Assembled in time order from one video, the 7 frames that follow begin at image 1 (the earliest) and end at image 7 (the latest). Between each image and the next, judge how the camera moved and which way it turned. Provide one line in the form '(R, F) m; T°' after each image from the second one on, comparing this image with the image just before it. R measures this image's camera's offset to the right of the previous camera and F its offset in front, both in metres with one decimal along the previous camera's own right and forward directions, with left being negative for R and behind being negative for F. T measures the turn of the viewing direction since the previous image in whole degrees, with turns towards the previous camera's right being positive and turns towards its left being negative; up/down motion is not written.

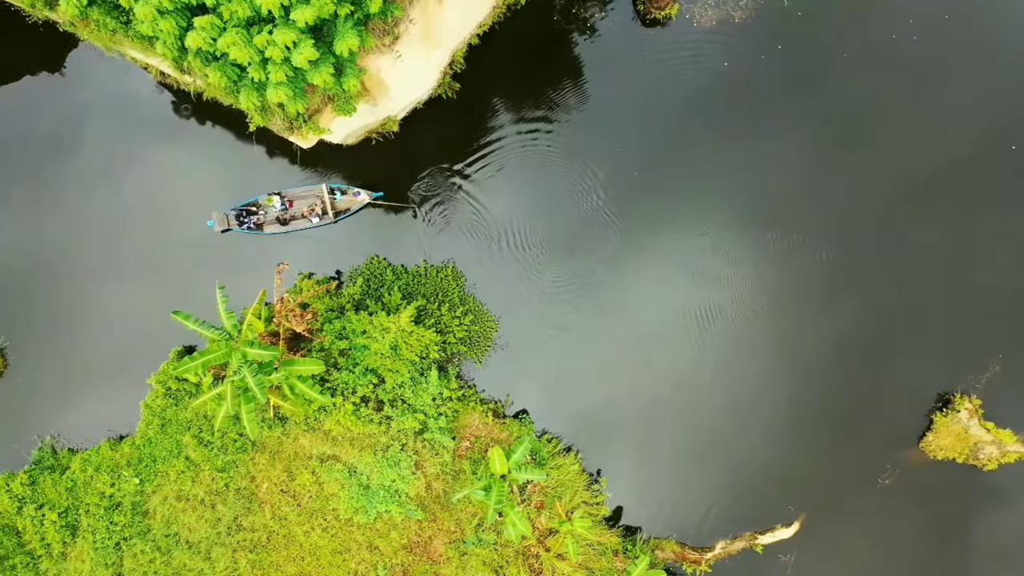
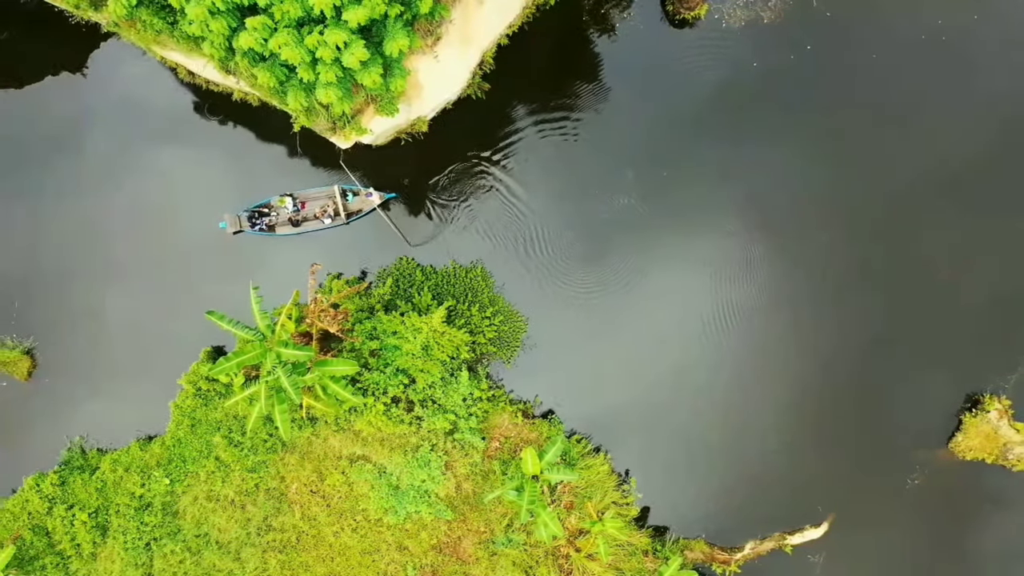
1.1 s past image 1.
(-0.6, 0.0) m; 0°
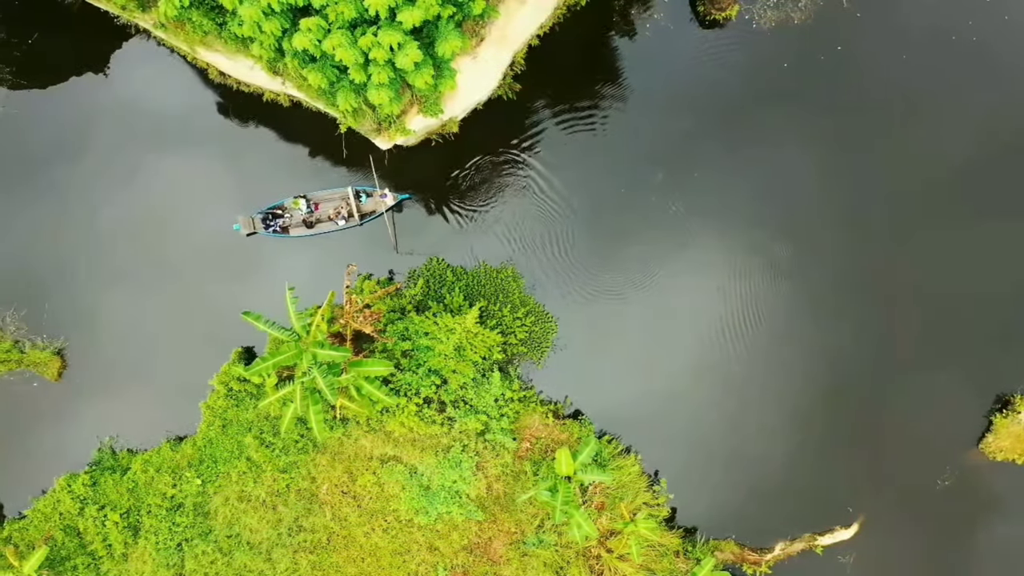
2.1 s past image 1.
(-0.6, 0.0) m; 0°
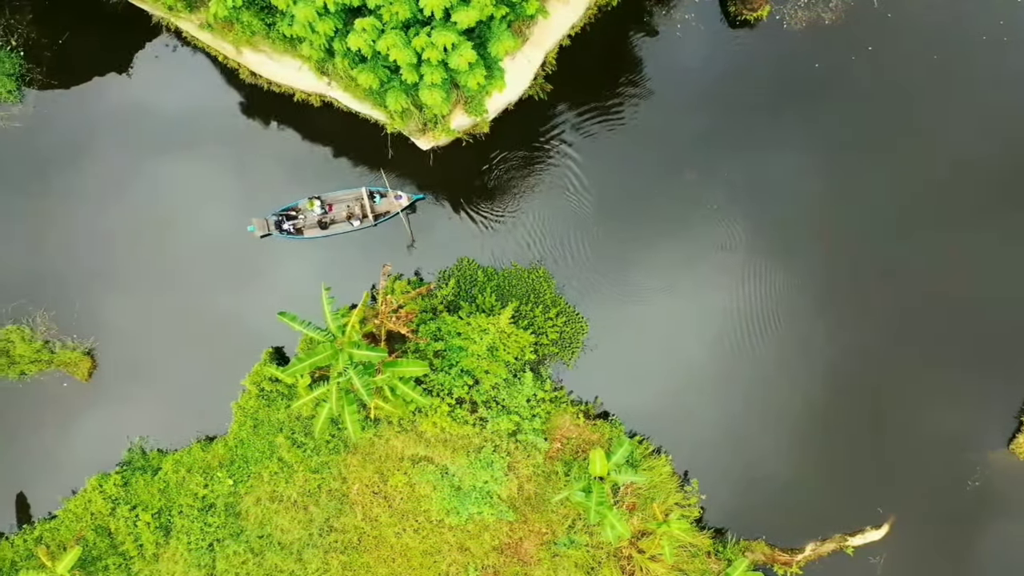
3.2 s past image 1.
(-0.6, 0.0) m; 0°
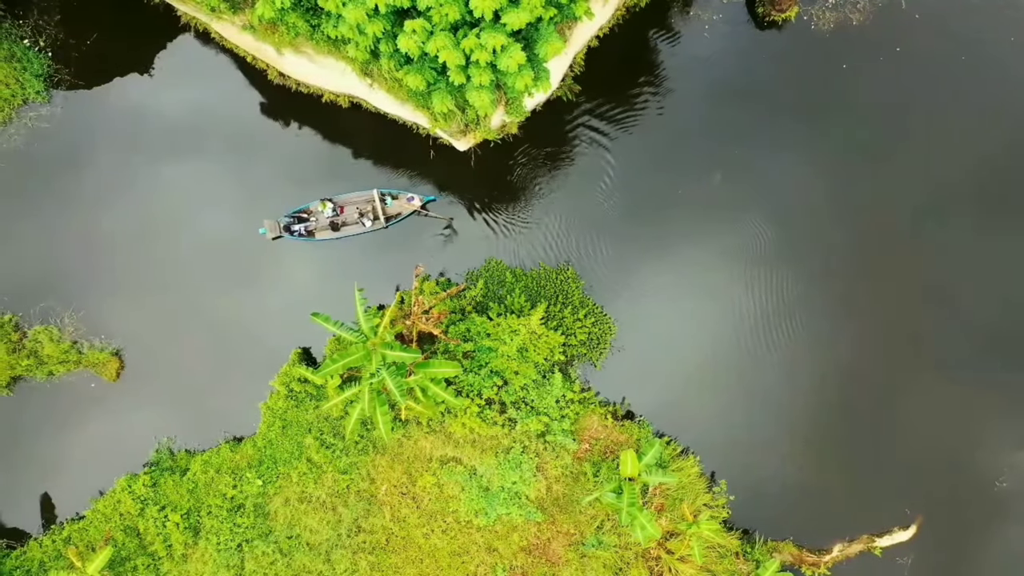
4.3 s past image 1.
(-0.6, 0.0) m; 0°
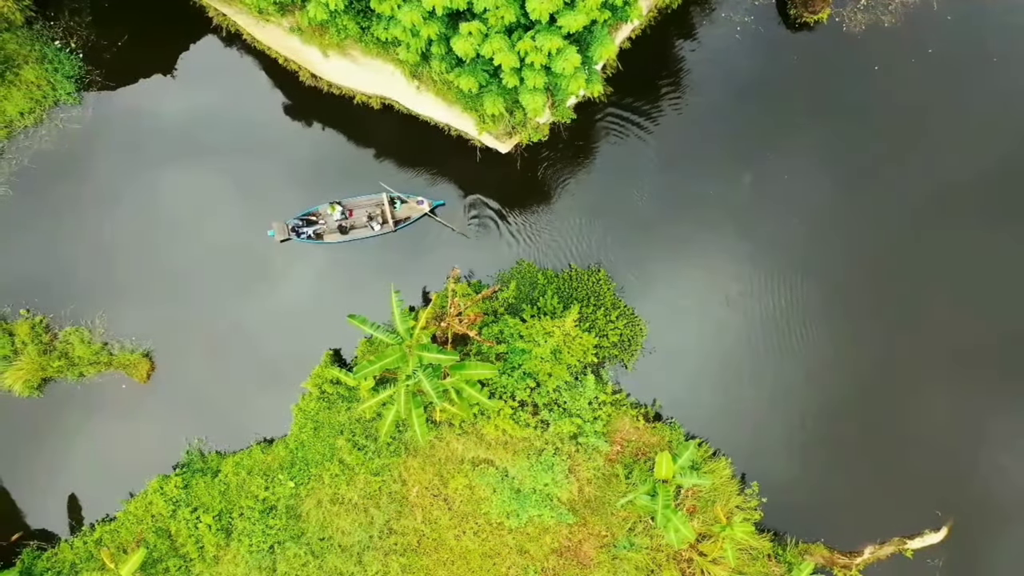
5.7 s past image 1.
(-0.7, 0.0) m; 0°
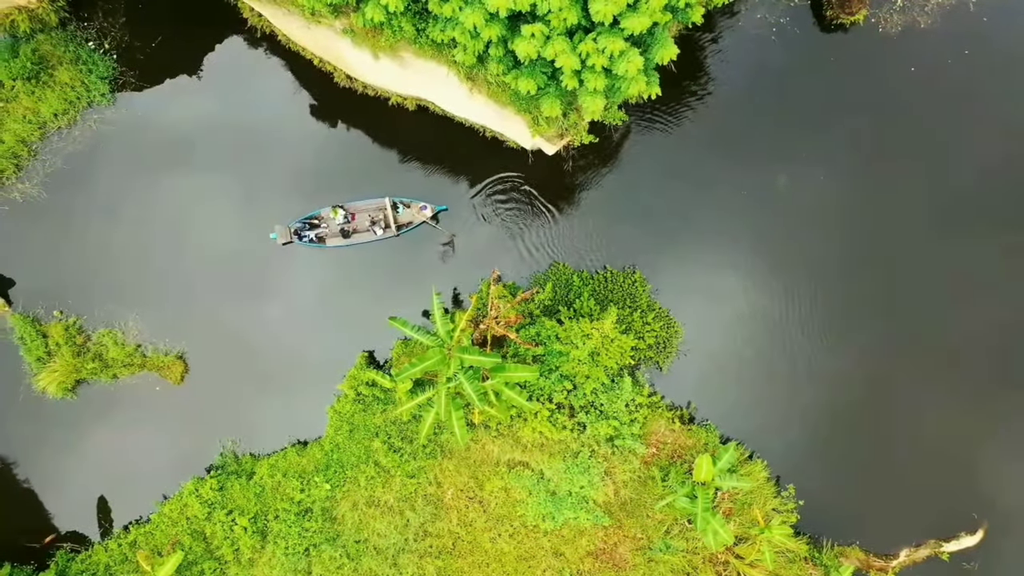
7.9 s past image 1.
(-0.7, 0.0) m; 0°
